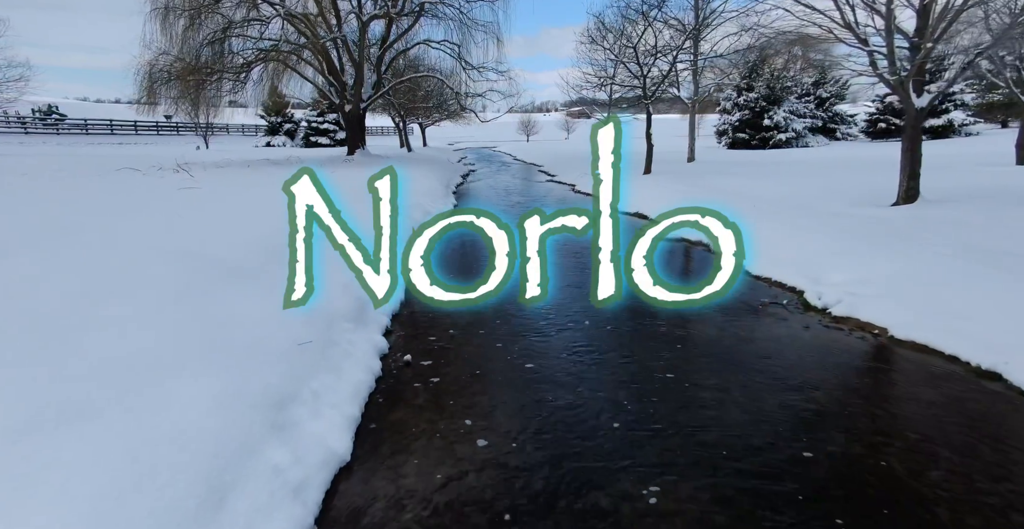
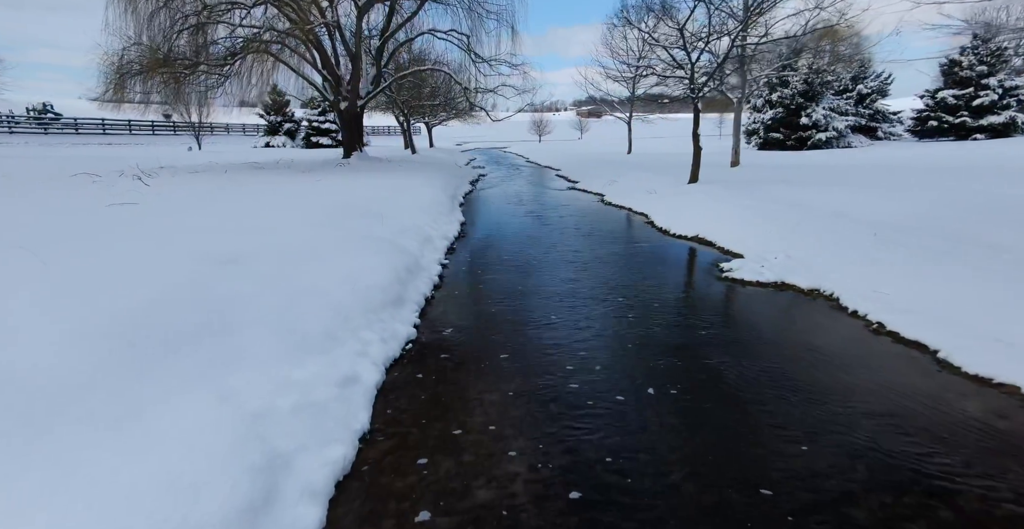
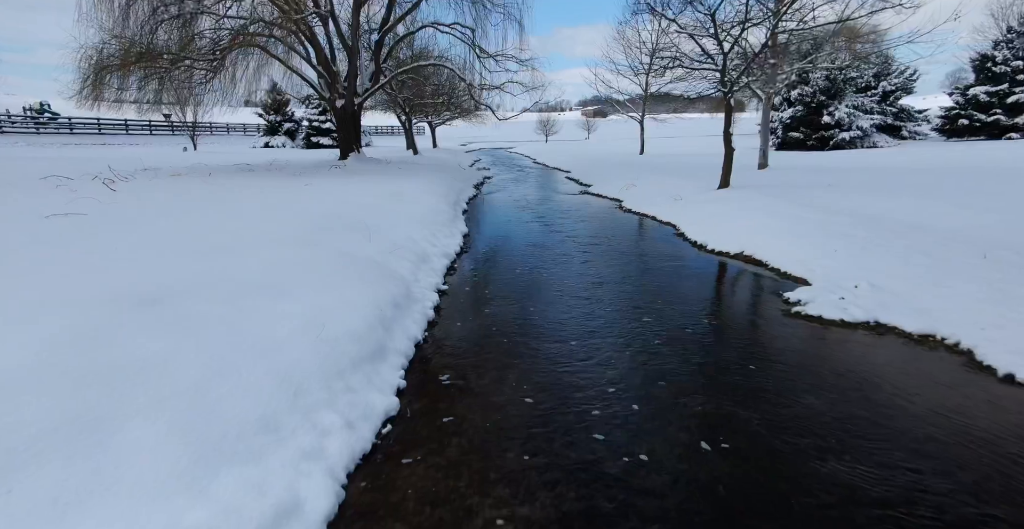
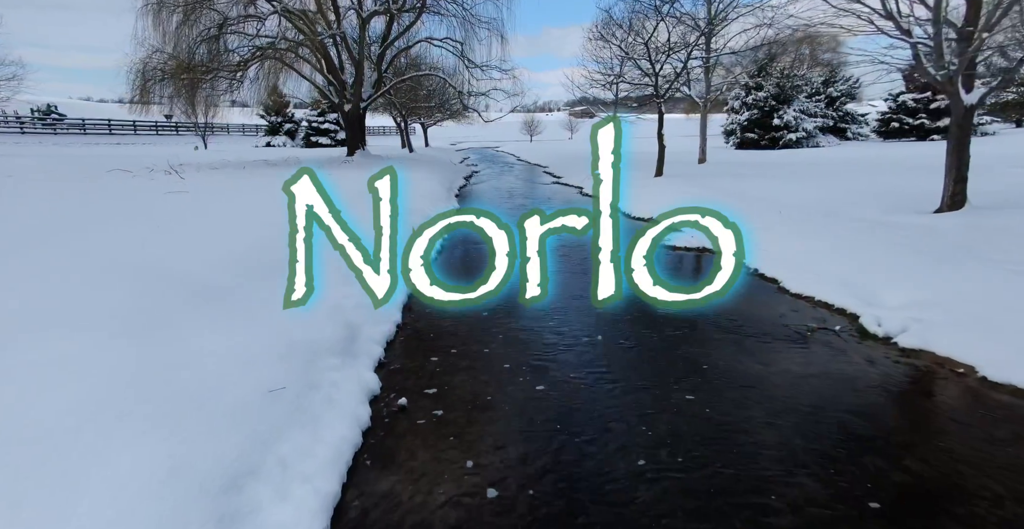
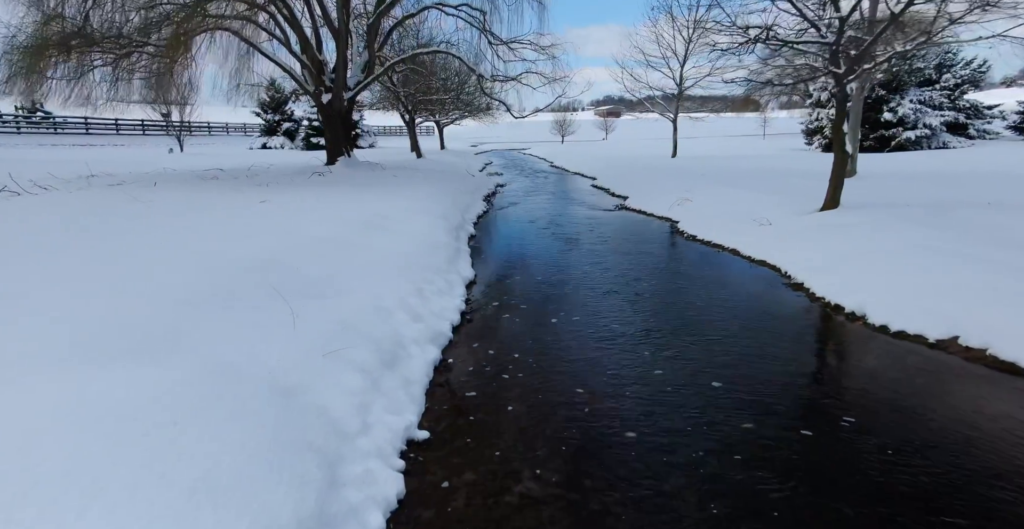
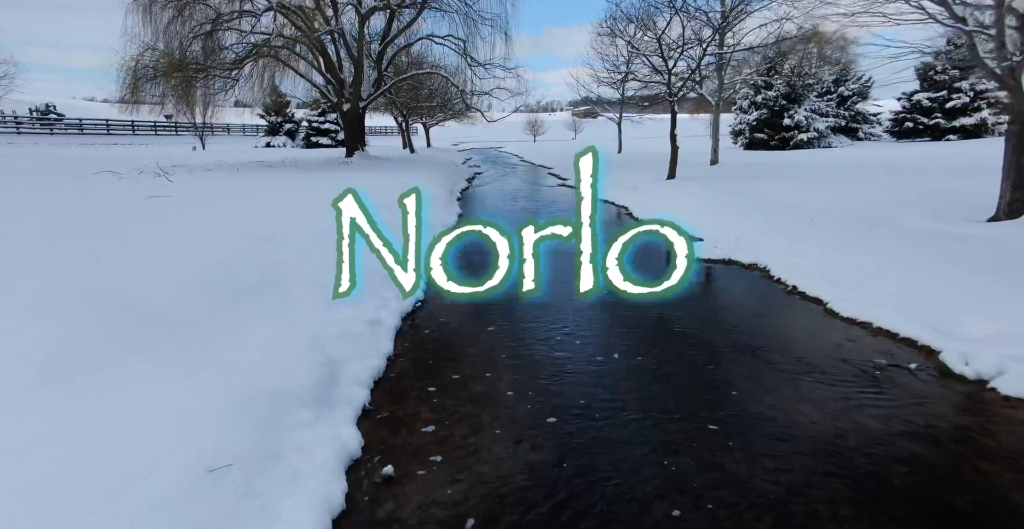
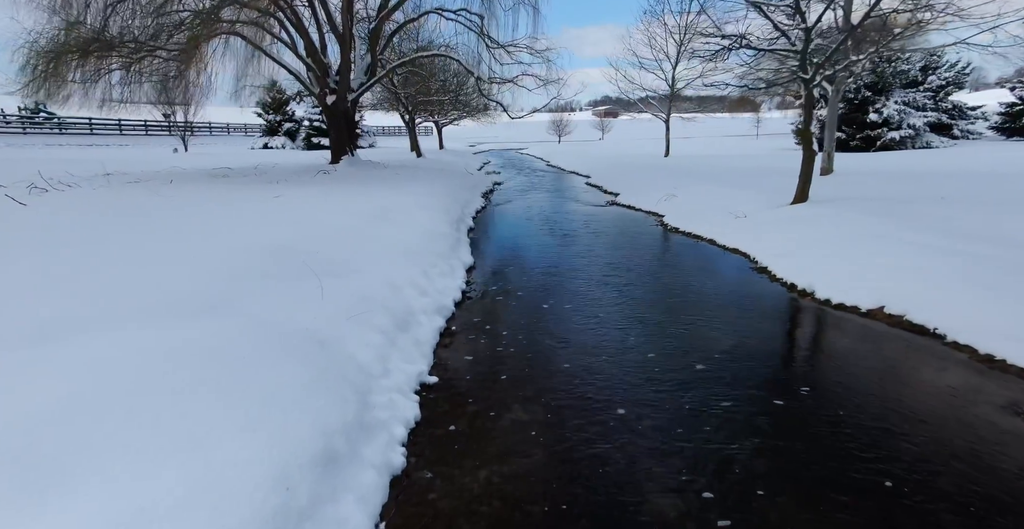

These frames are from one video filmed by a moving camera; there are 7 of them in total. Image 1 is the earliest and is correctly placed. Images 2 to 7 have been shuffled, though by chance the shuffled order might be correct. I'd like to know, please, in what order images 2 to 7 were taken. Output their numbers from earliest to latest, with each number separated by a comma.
4, 6, 2, 3, 7, 5
